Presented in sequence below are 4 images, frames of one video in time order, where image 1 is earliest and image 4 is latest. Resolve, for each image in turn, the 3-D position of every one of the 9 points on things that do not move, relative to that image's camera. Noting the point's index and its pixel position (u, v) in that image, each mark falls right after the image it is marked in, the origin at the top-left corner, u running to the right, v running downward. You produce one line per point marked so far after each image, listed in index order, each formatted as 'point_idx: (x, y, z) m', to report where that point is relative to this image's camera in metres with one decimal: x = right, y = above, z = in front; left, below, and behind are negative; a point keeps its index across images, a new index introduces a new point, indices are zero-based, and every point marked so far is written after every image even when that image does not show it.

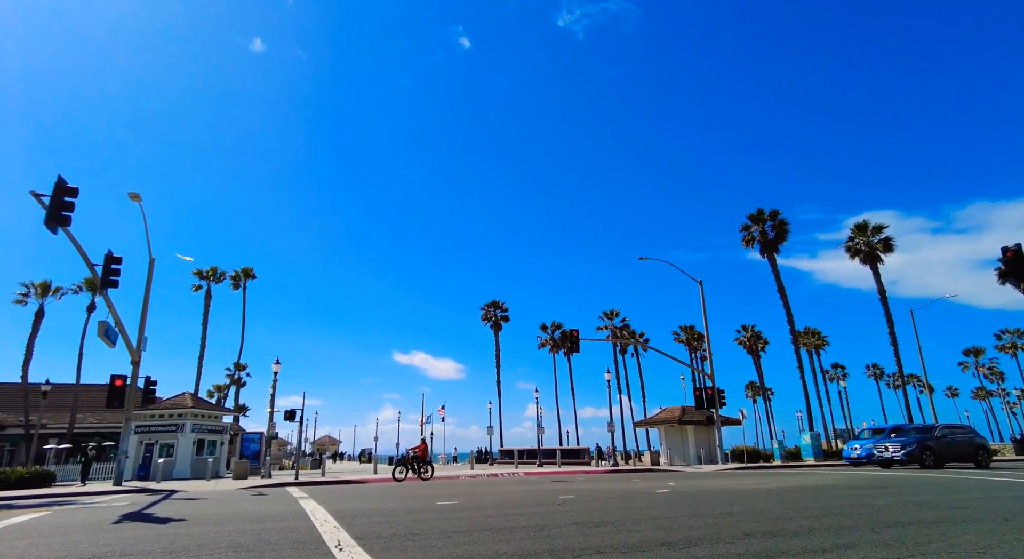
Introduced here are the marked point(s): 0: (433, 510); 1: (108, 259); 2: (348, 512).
0: (-1.3, -3.8, +9.4) m
1: (-11.9, +0.7, +16.9) m
2: (-2.7, -4.0, +9.8) m
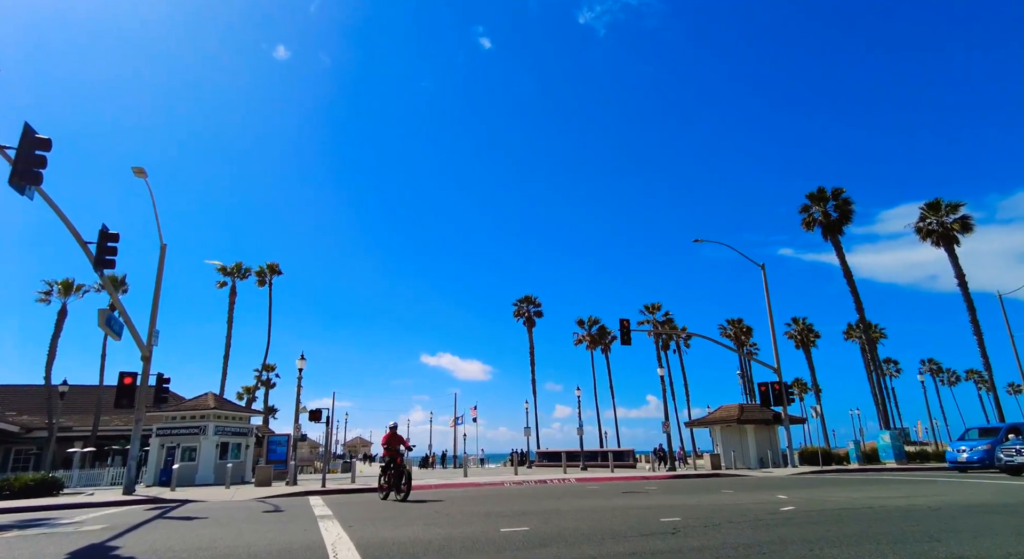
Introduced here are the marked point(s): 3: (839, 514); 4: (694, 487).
0: (-0.1, -3.1, +6.7) m
1: (-10.5, +1.2, +14.7) m
2: (-1.6, -3.3, +7.1) m
3: (+5.0, -3.6, +8.8) m
4: (+4.8, -5.5, +15.1) m
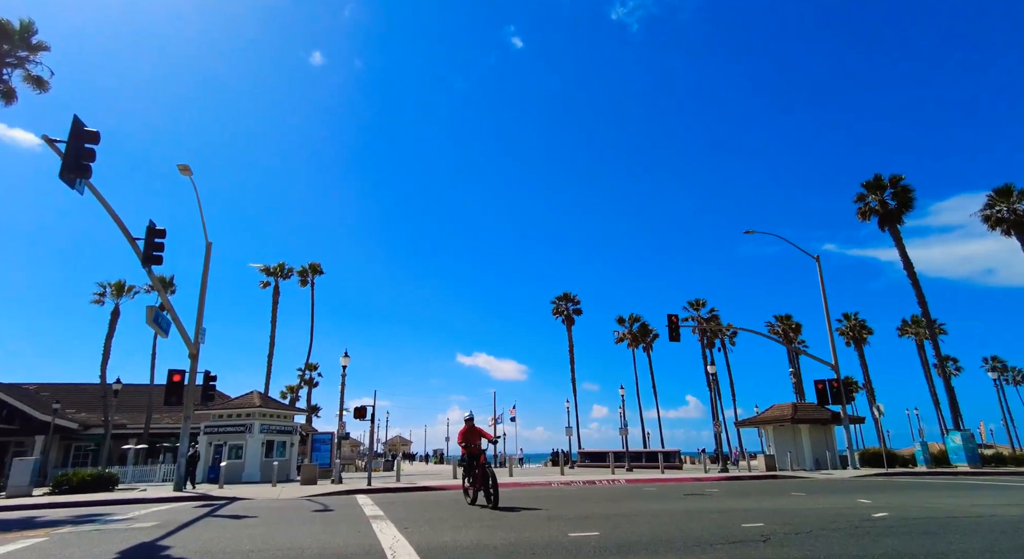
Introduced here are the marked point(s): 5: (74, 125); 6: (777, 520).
0: (+0.7, -2.9, +6.1) m
1: (-9.3, +1.3, +14.7) m
2: (-0.8, -3.1, +6.6) m
3: (+5.9, -3.3, +7.9) m
4: (+6.1, -5.2, +14.1) m
5: (-8.1, +2.9, +10.6) m
6: (+3.9, -3.5, +8.3) m
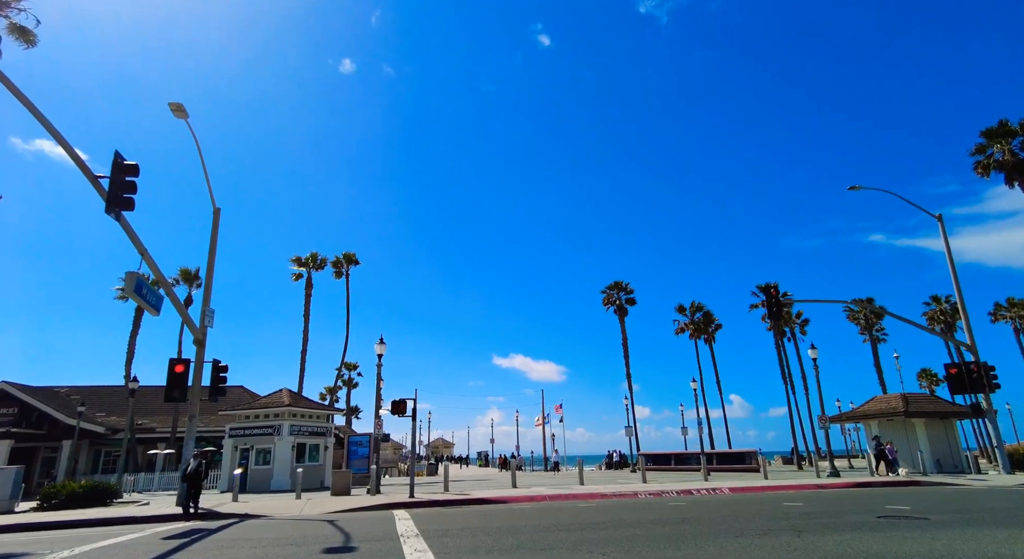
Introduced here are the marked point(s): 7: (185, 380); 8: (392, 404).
0: (+1.8, -1.7, +1.9) m
1: (-7.6, +2.2, +11.2) m
2: (+0.5, -1.9, +2.5) m
3: (+7.2, -2.0, +3.3) m
4: (+7.8, -3.8, +9.6) m
5: (-6.8, +3.9, +7.0) m
6: (+5.2, -2.2, +3.9) m
7: (-9.6, -3.0, +17.0) m
8: (-4.1, -4.2, +19.4) m
